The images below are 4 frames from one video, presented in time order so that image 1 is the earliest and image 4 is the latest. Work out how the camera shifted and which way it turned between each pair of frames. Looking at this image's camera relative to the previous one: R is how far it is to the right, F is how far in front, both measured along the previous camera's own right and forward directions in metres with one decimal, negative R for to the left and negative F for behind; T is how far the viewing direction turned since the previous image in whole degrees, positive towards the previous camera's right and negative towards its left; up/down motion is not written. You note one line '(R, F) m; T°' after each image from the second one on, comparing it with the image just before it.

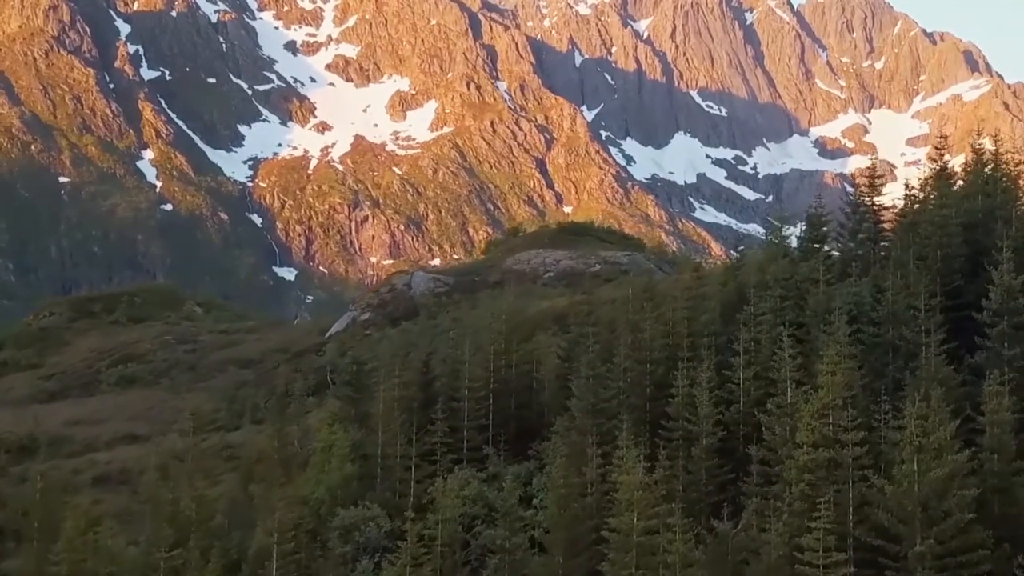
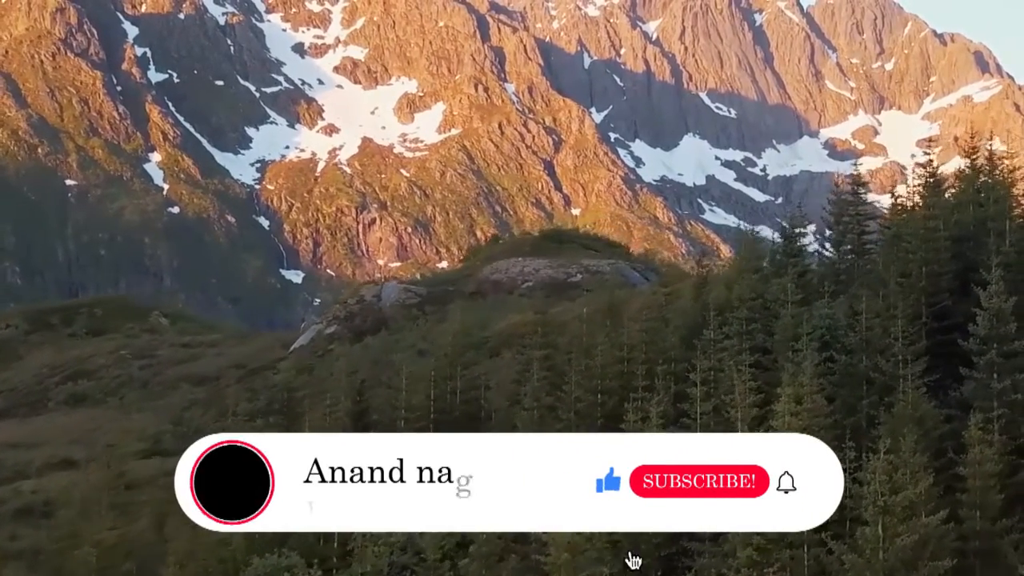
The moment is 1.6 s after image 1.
(+1.3, +1.8) m; -1°
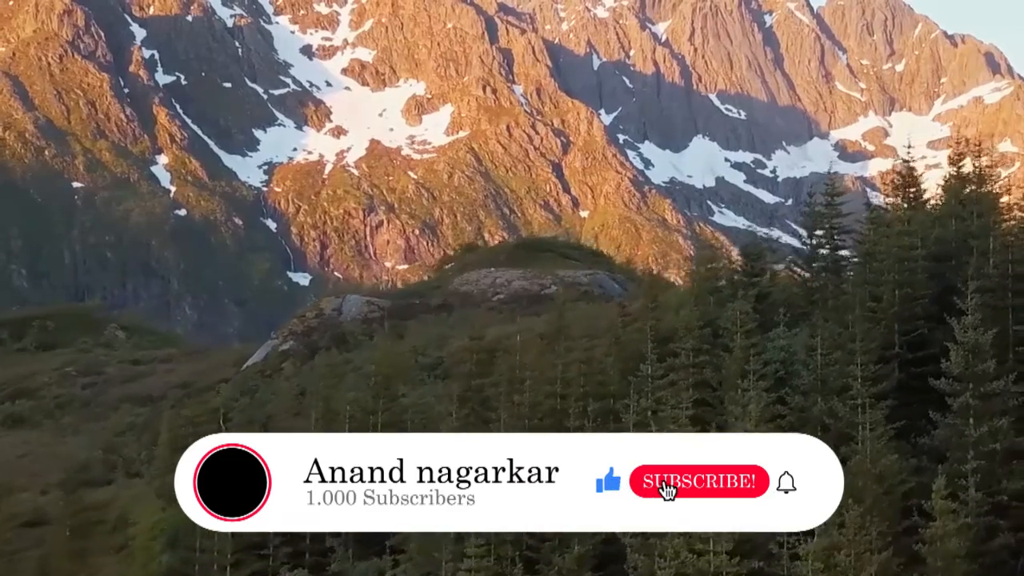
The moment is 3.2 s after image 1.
(+1.5, +1.9) m; -1°
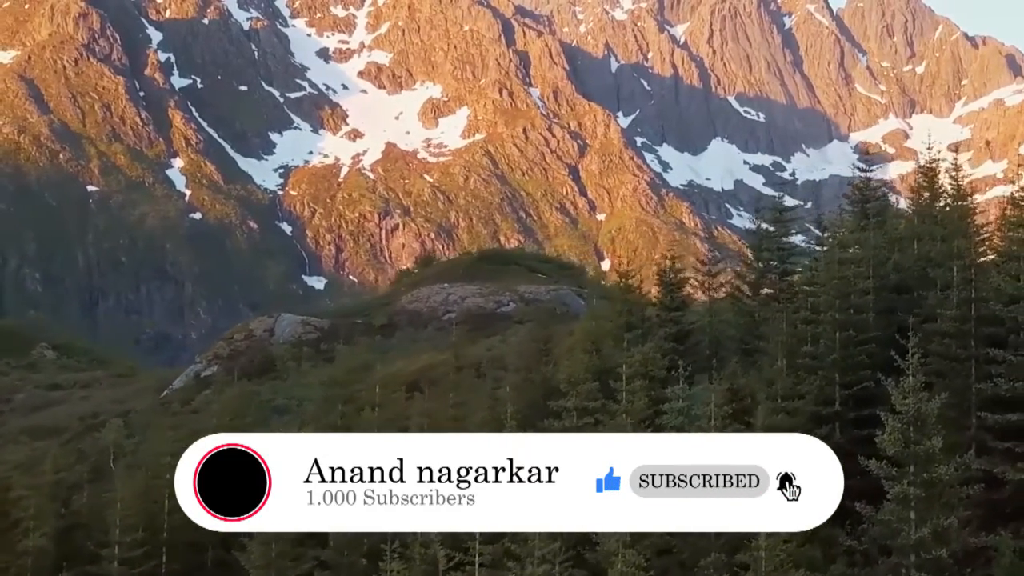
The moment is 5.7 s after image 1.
(+2.3, +2.9) m; -1°
